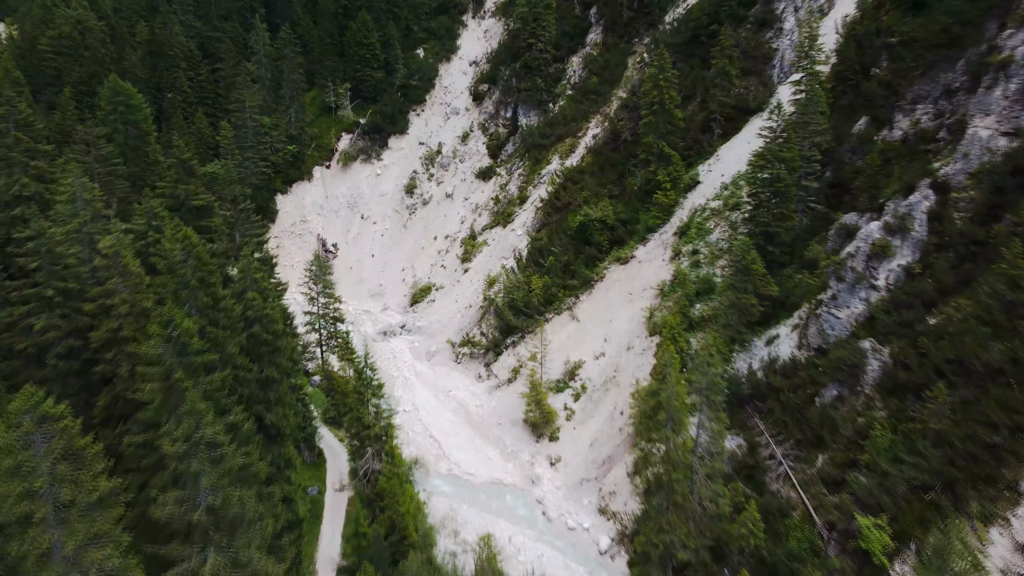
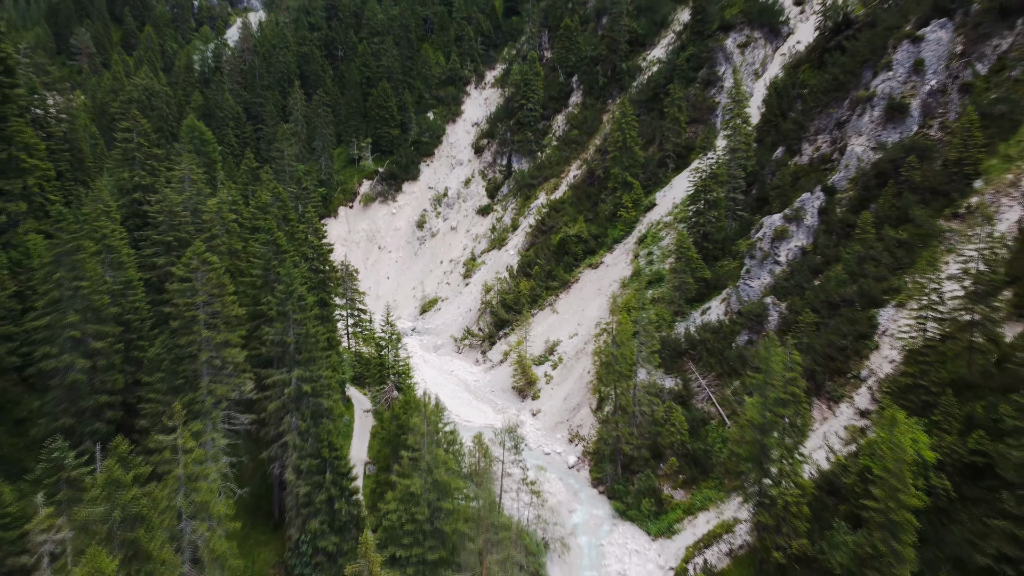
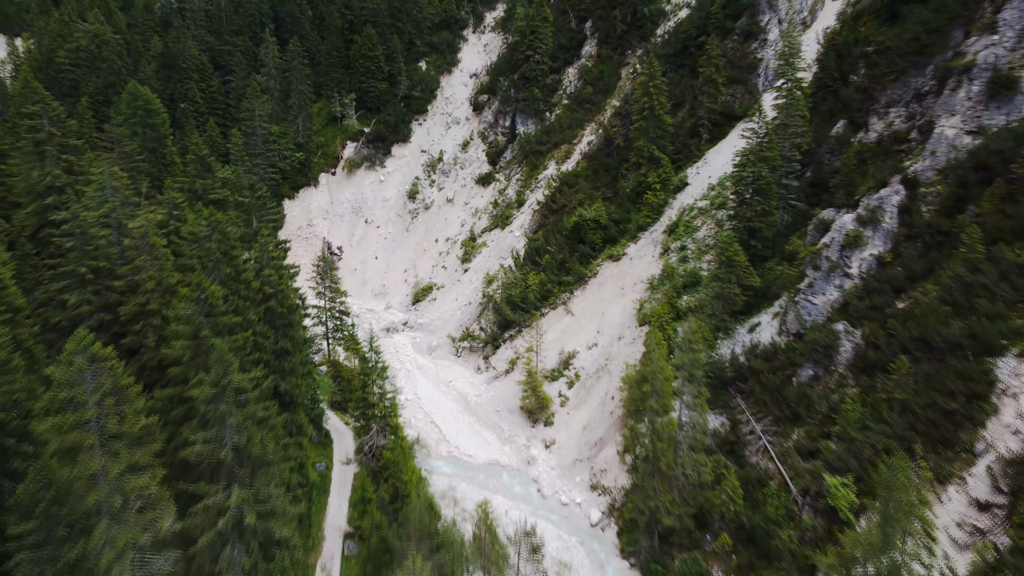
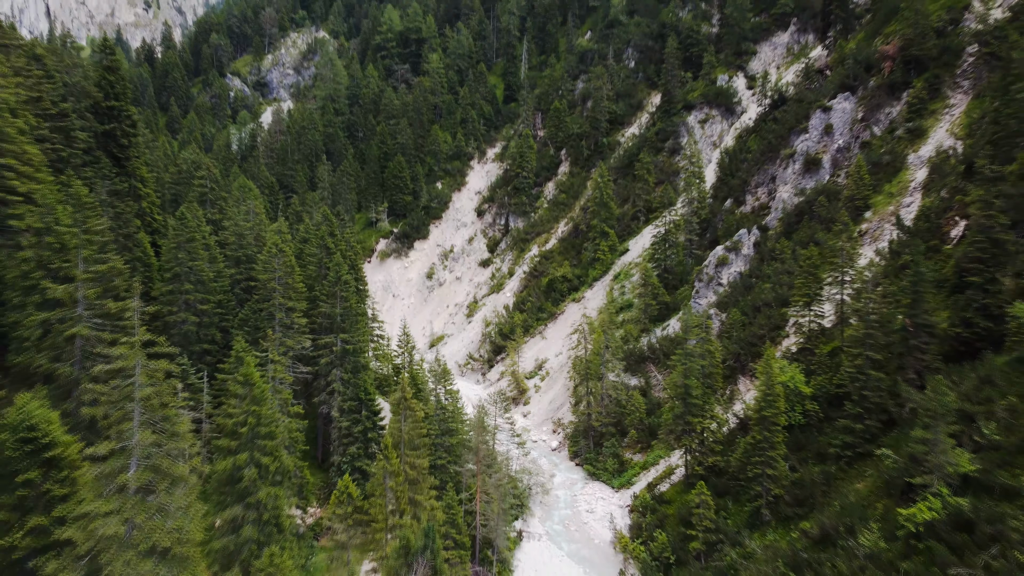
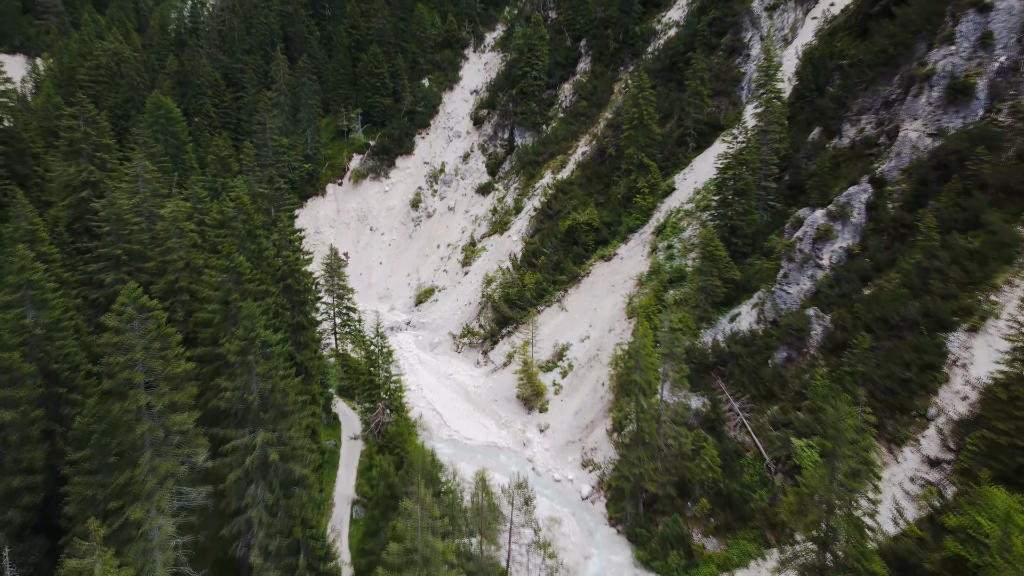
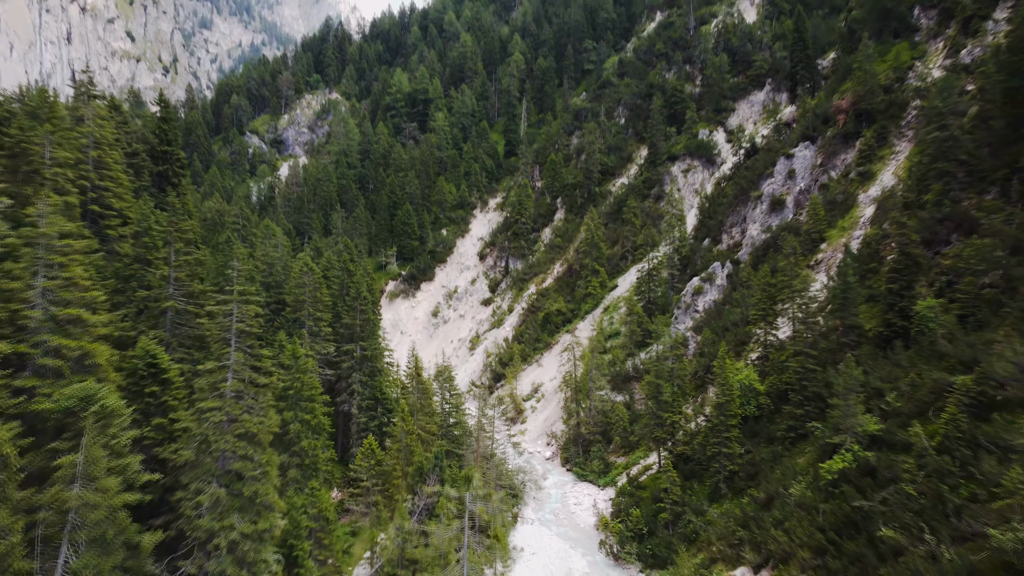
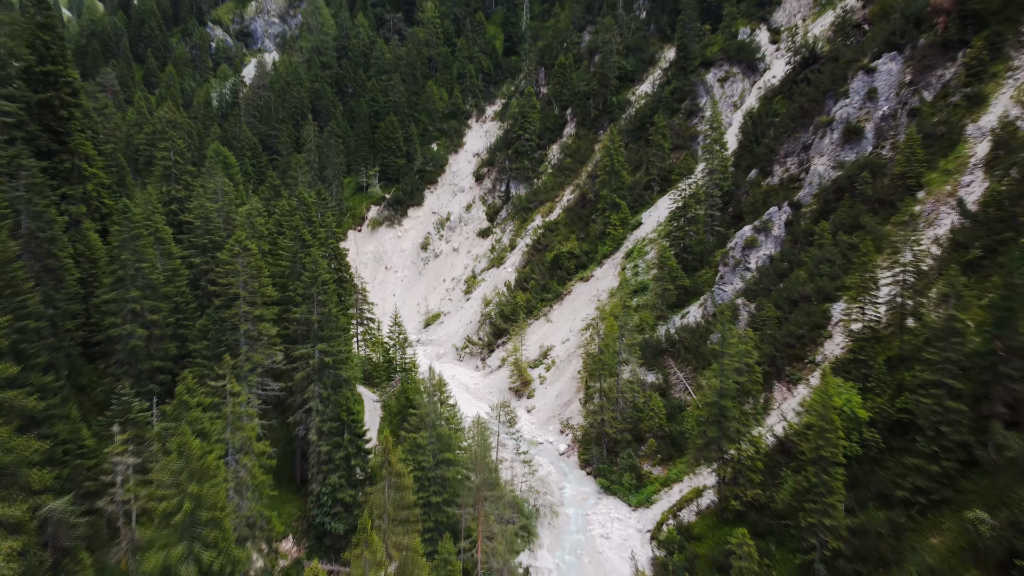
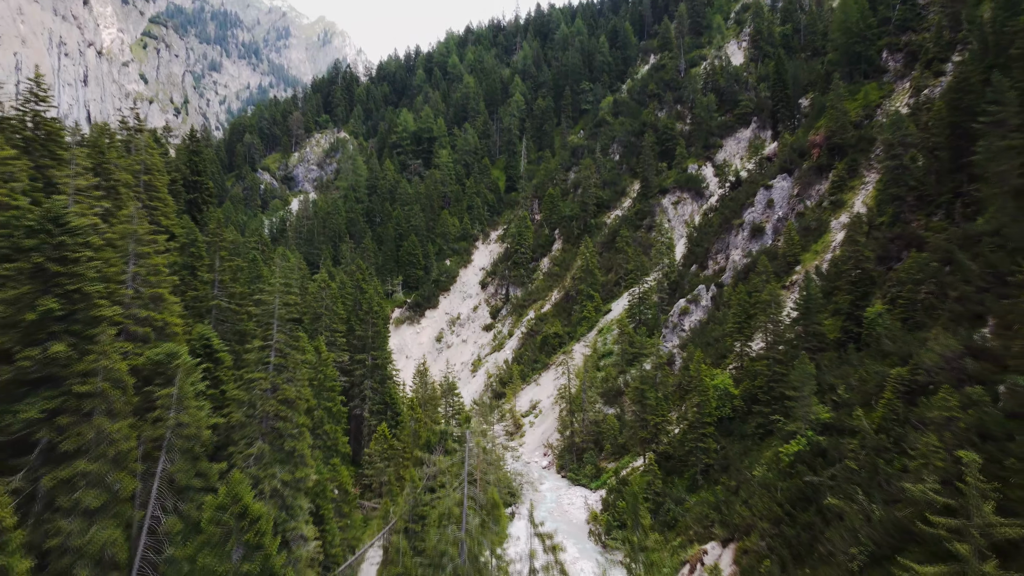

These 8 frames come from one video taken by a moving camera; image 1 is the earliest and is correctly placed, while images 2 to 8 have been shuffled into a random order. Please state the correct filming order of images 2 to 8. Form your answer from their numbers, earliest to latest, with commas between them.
3, 5, 2, 7, 4, 6, 8
